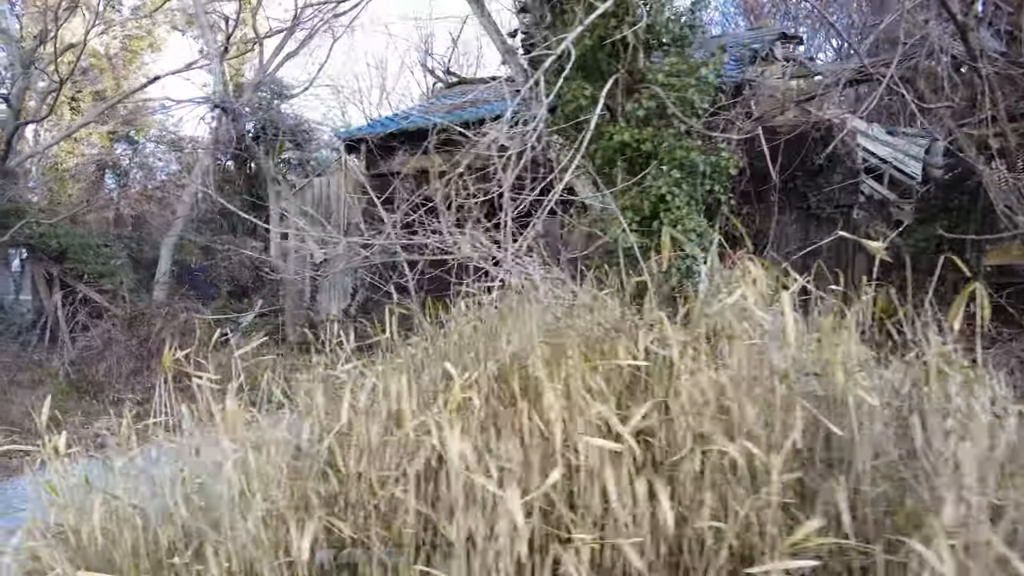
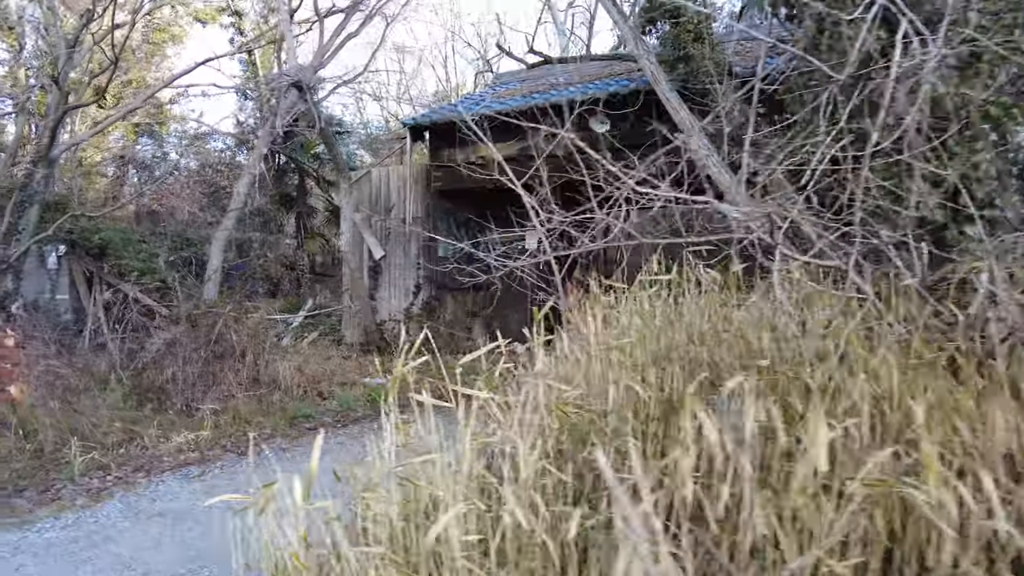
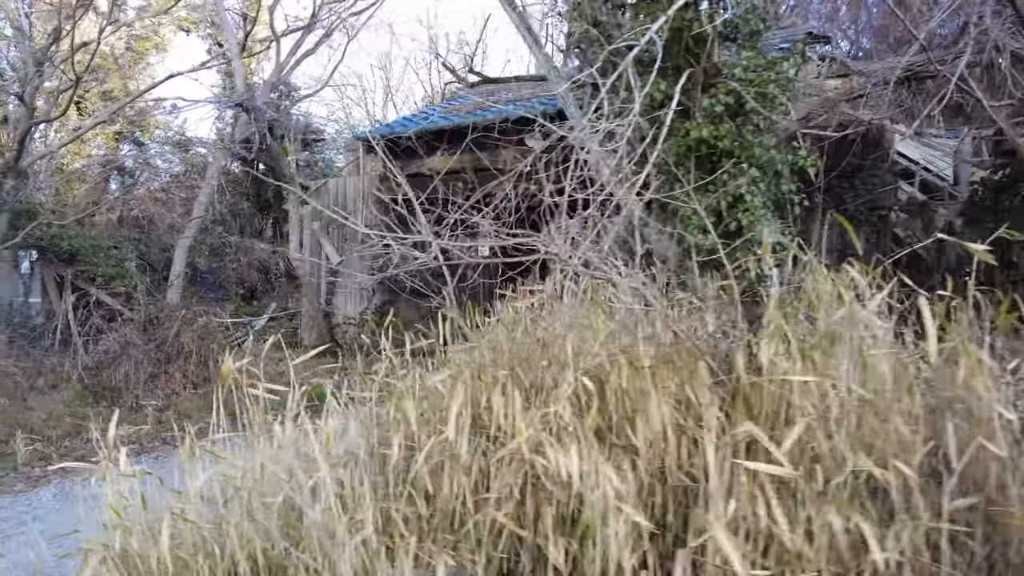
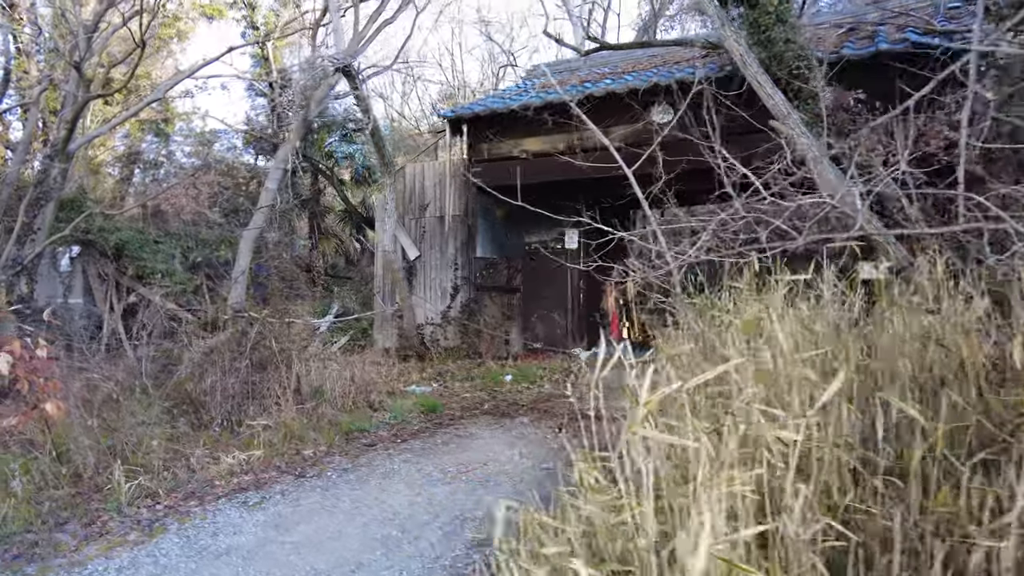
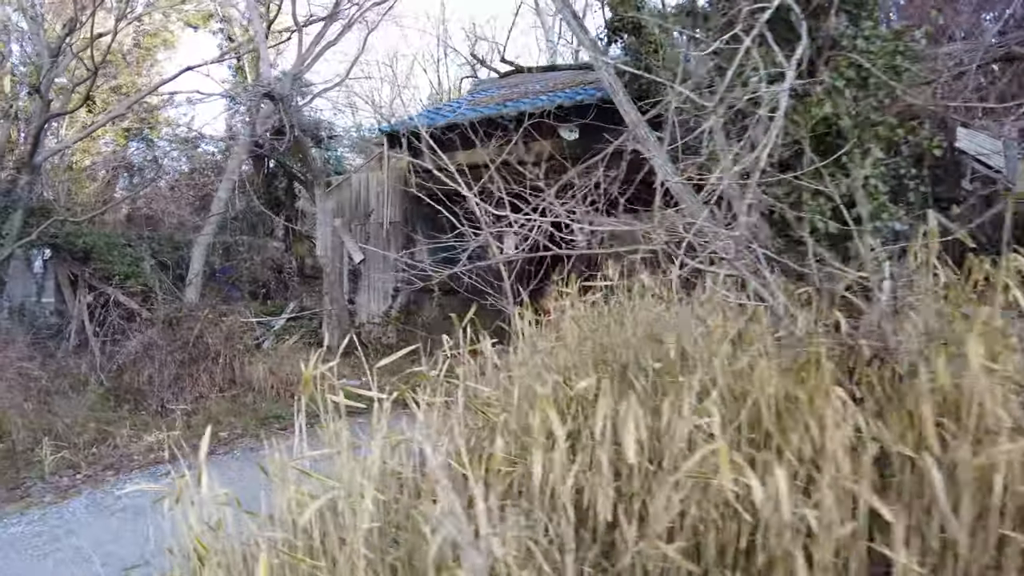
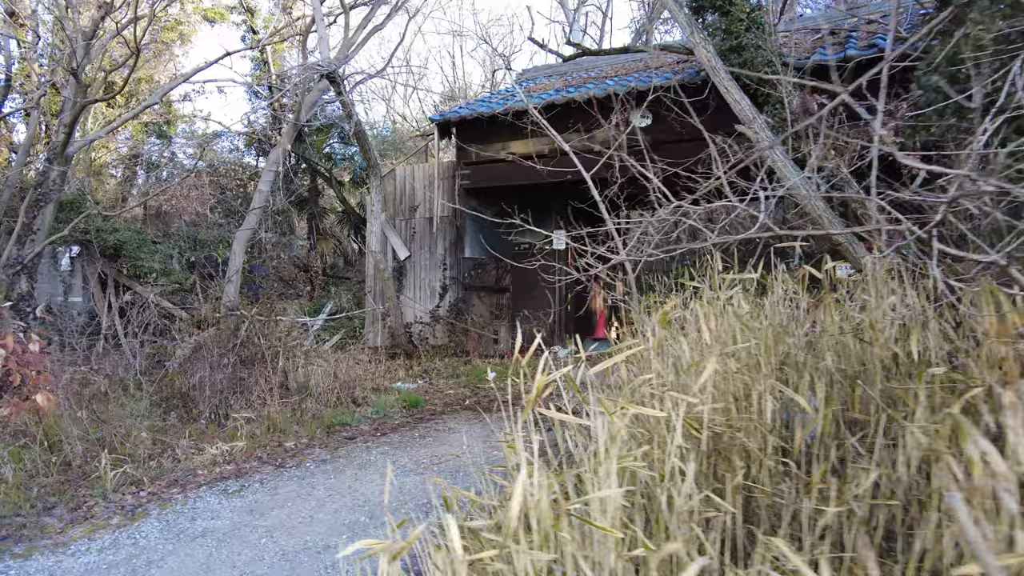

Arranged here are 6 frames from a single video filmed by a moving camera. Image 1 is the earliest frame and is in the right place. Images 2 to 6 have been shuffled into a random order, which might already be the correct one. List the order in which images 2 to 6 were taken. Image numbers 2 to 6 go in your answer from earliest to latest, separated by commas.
3, 5, 2, 6, 4
